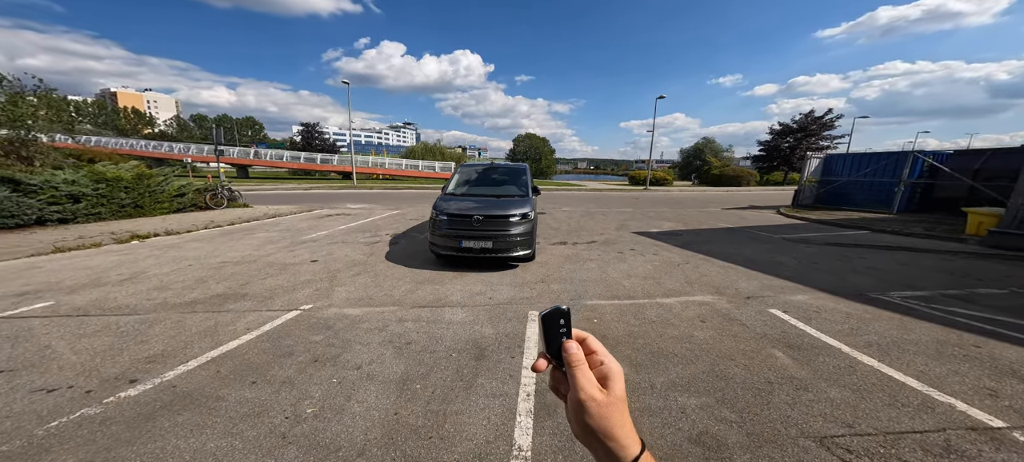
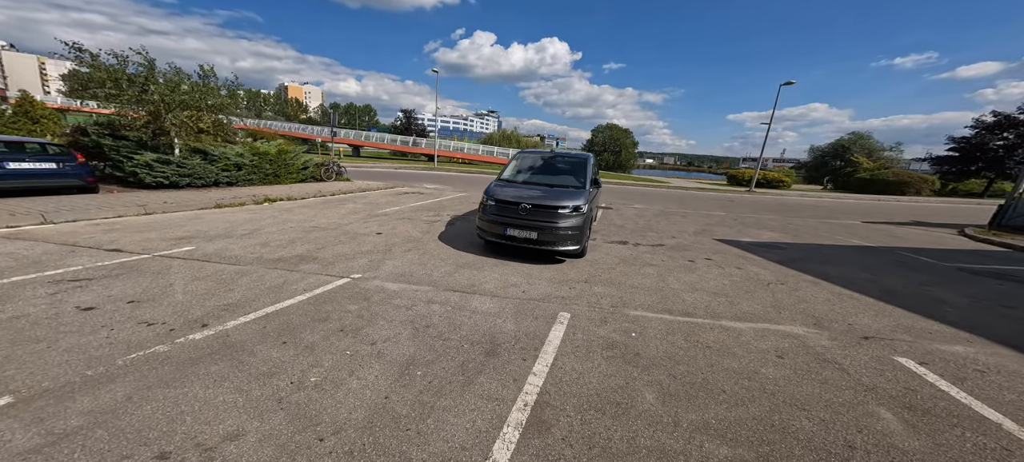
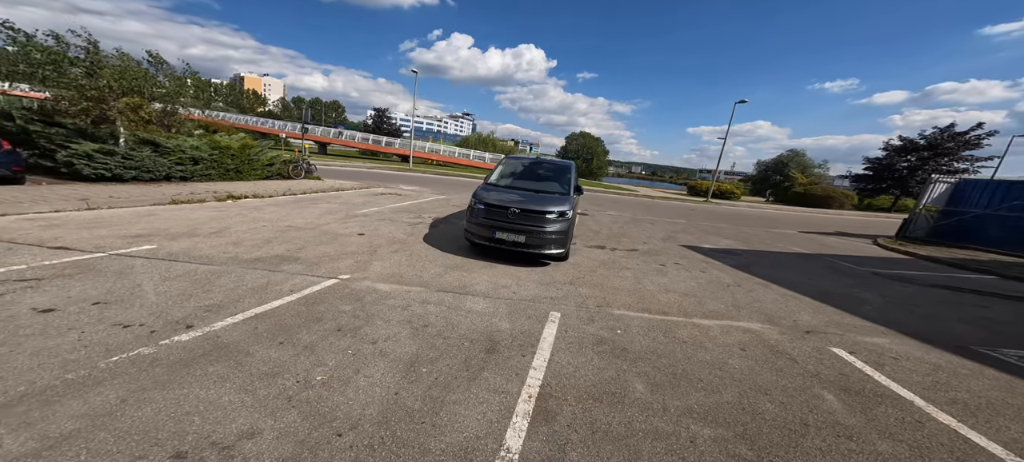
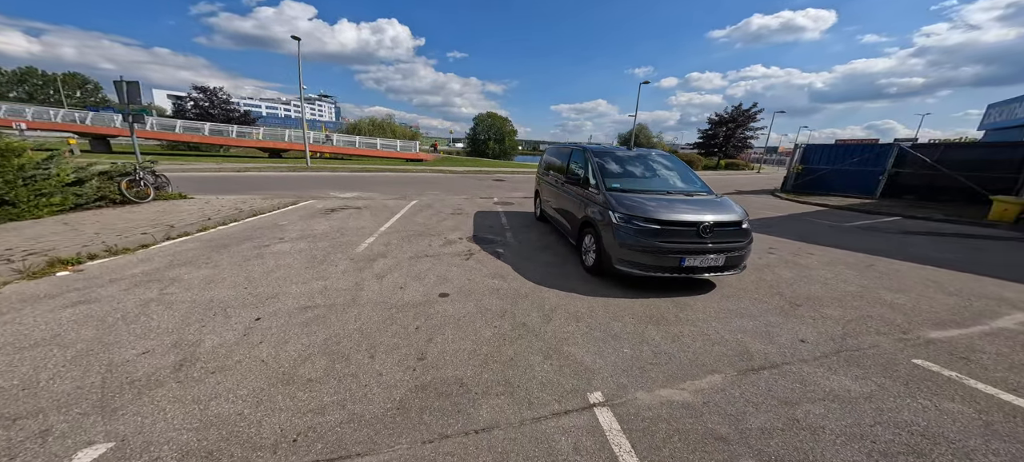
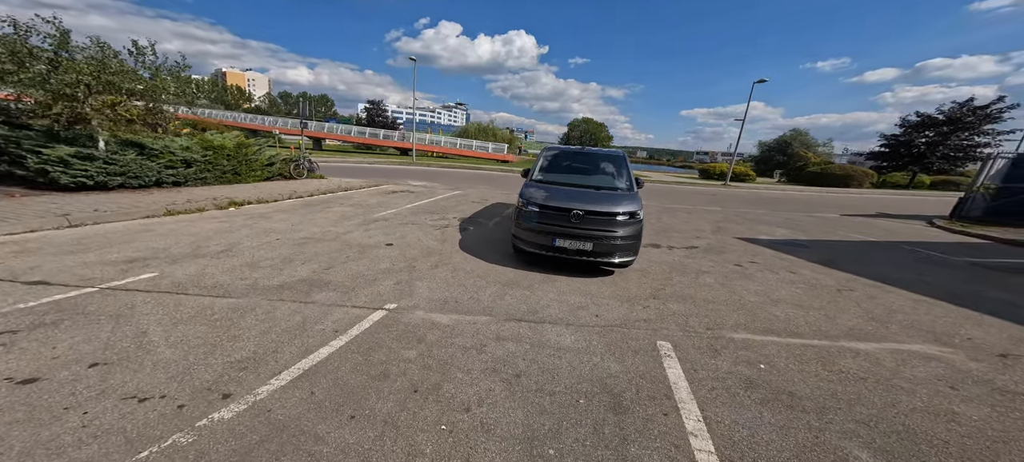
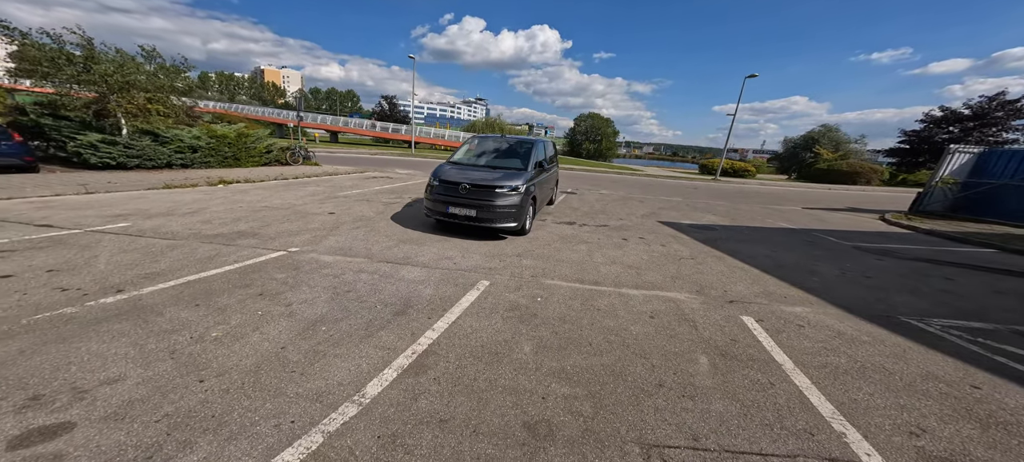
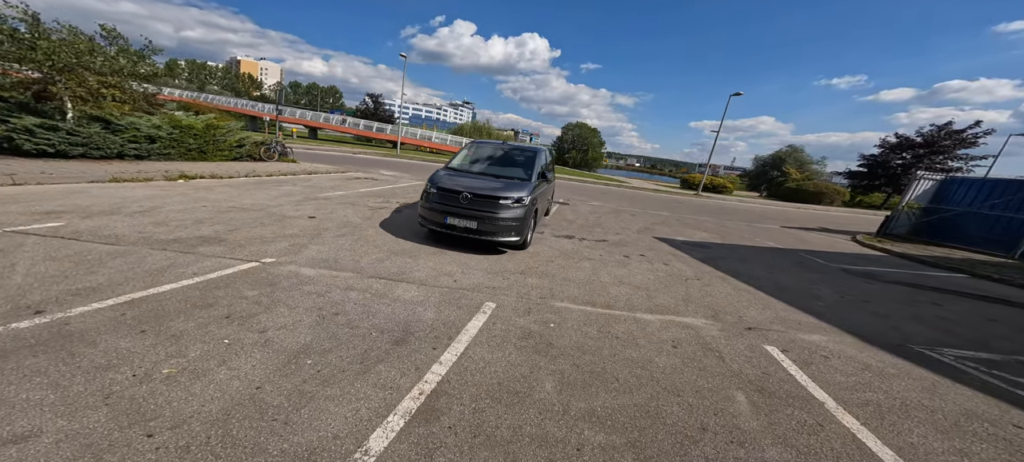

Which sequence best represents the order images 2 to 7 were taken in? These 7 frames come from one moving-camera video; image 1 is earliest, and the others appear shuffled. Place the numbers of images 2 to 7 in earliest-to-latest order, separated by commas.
3, 7, 6, 2, 5, 4
